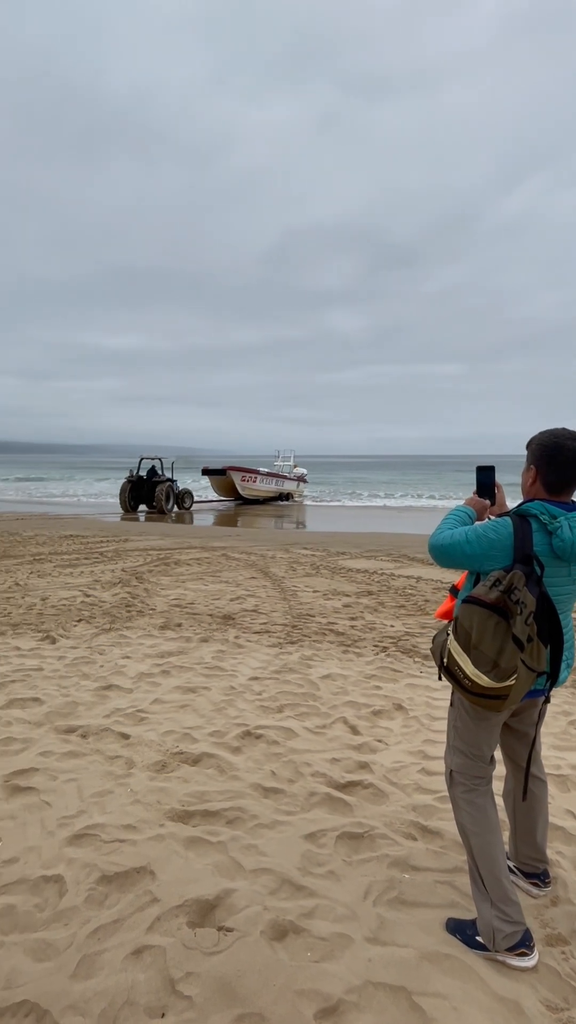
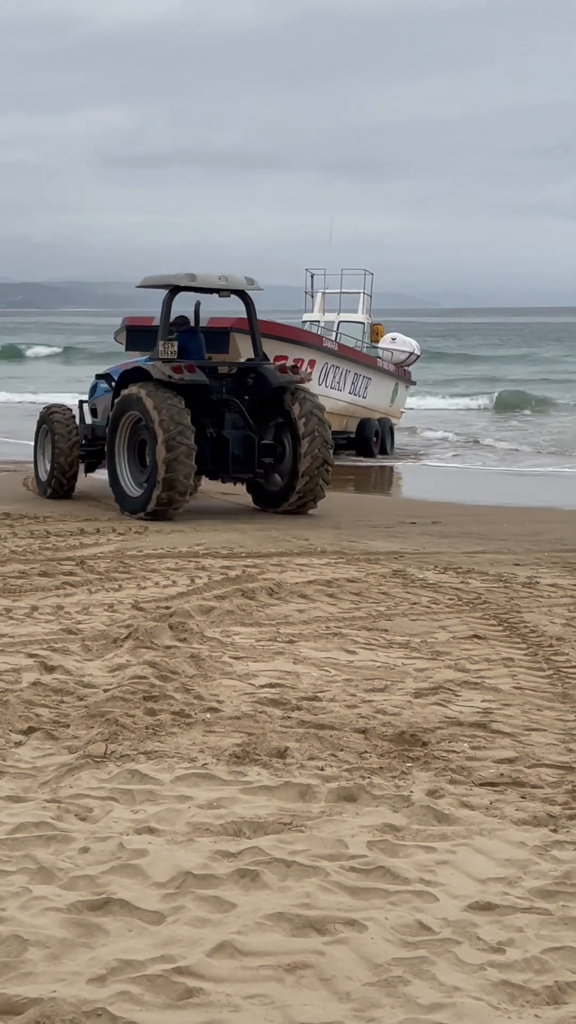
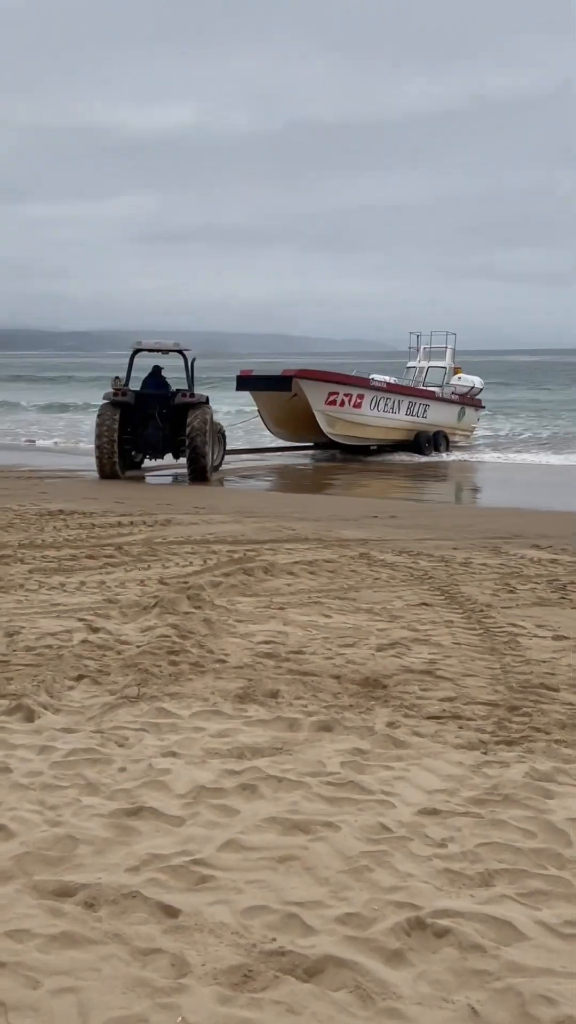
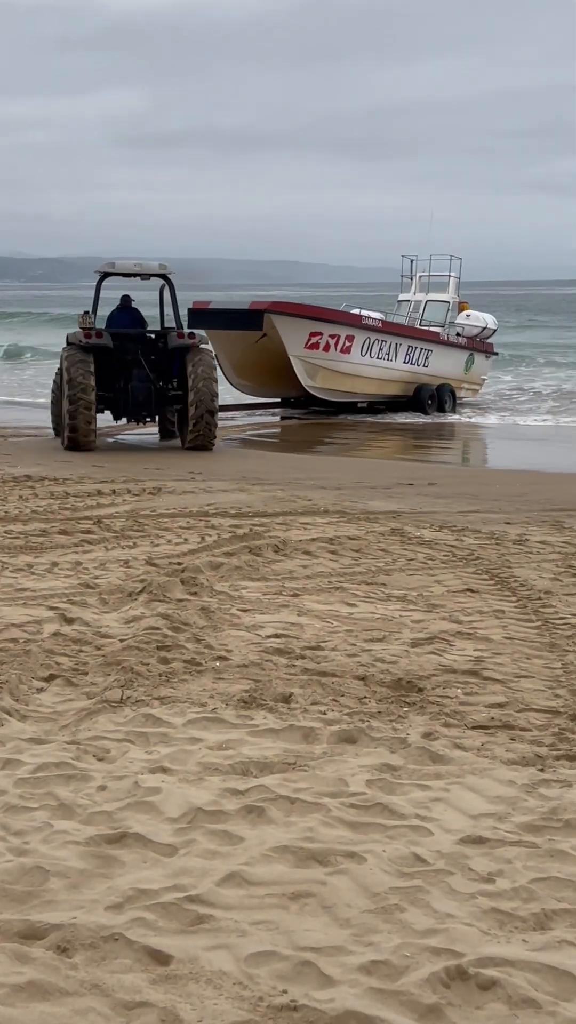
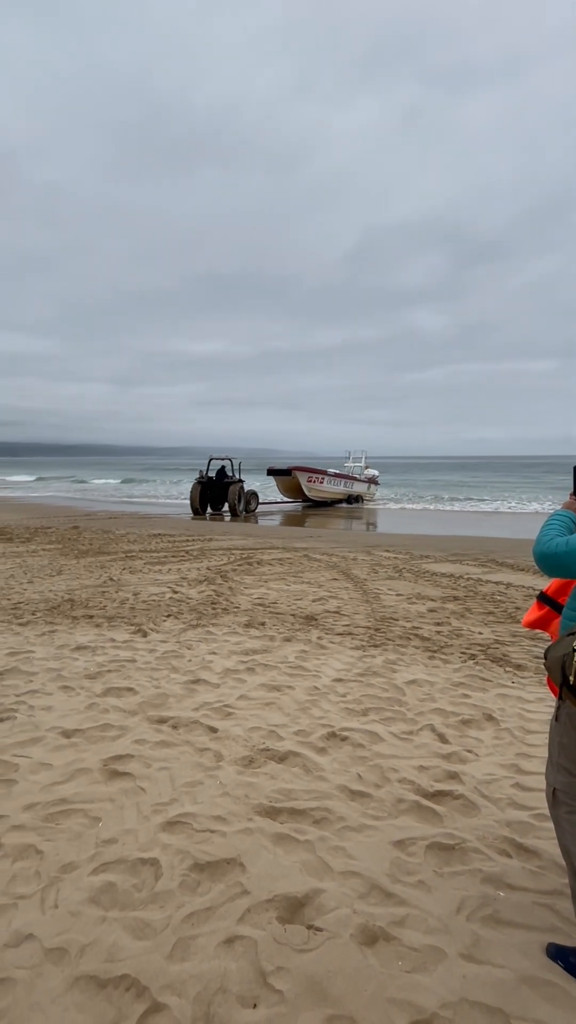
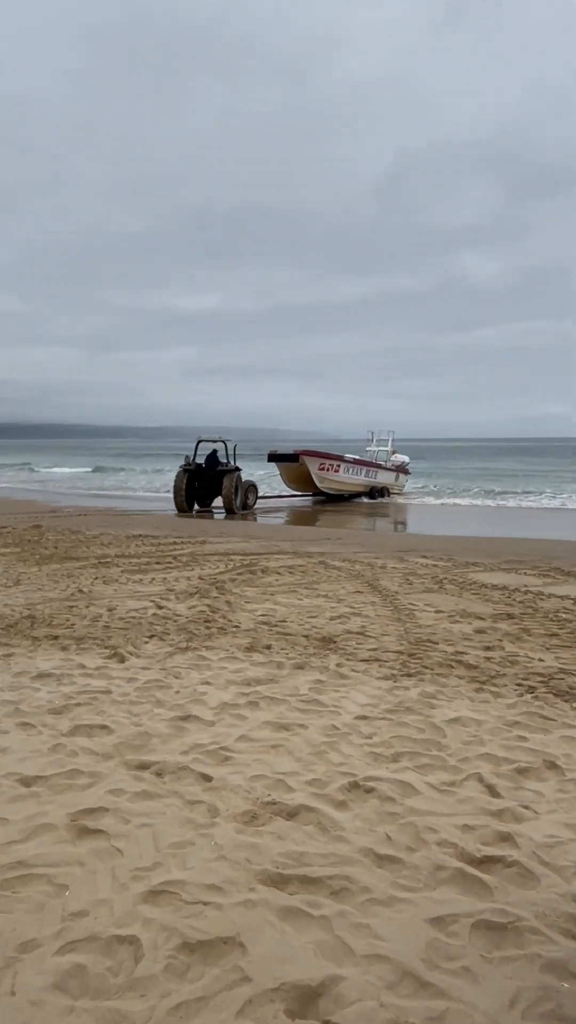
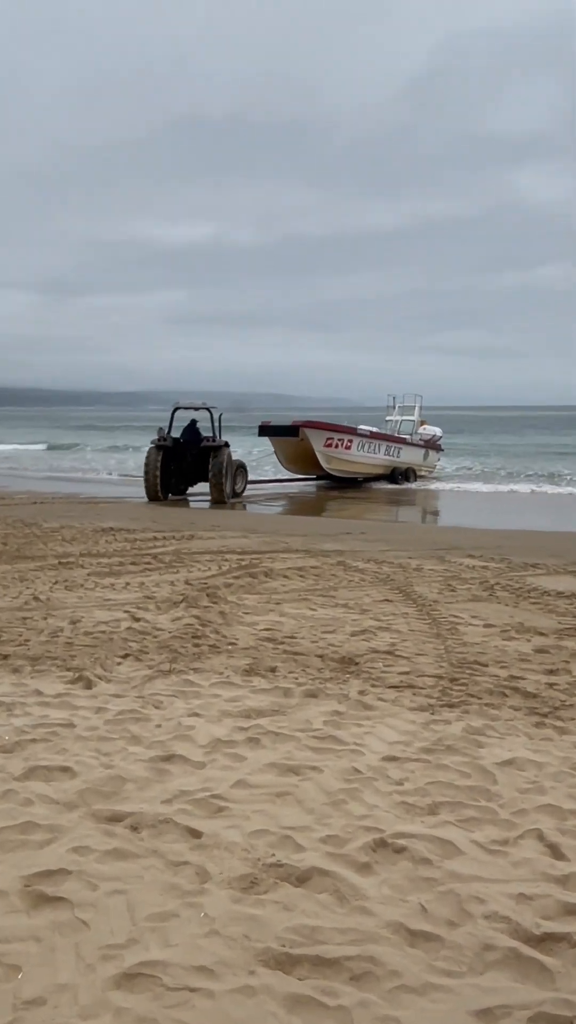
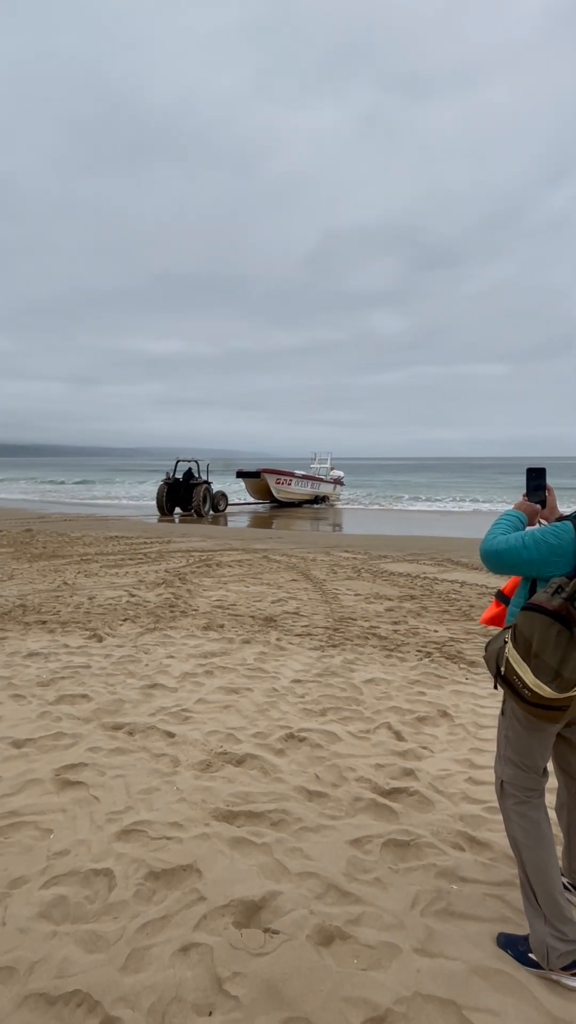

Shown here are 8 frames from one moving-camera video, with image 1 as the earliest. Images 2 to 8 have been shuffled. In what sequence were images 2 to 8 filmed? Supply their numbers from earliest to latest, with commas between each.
8, 5, 6, 7, 3, 4, 2
